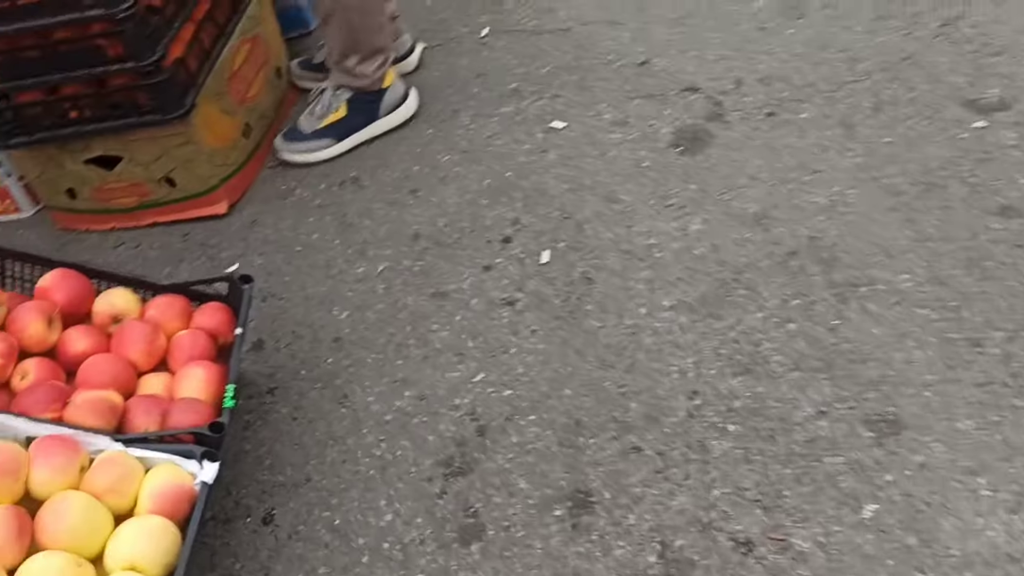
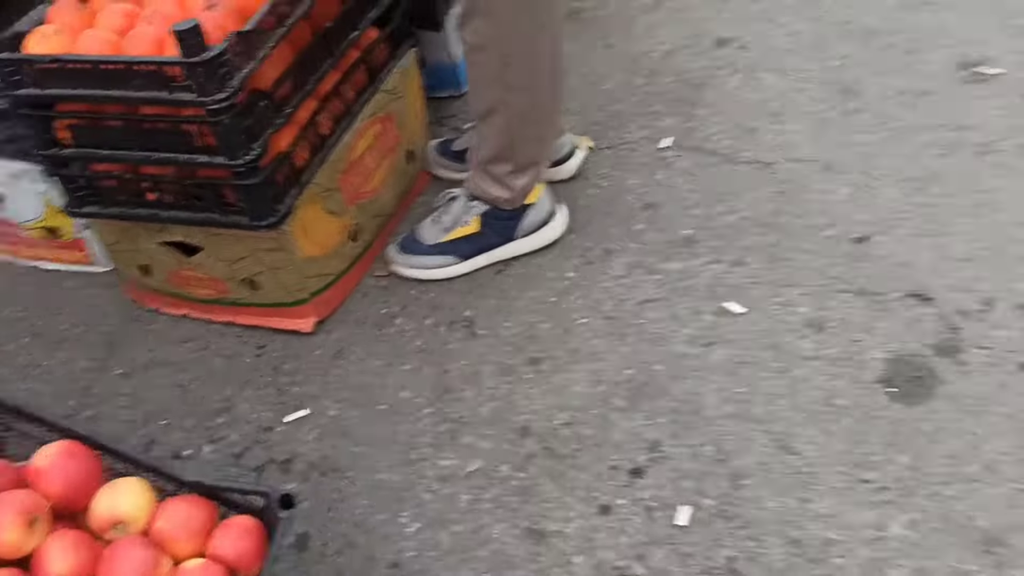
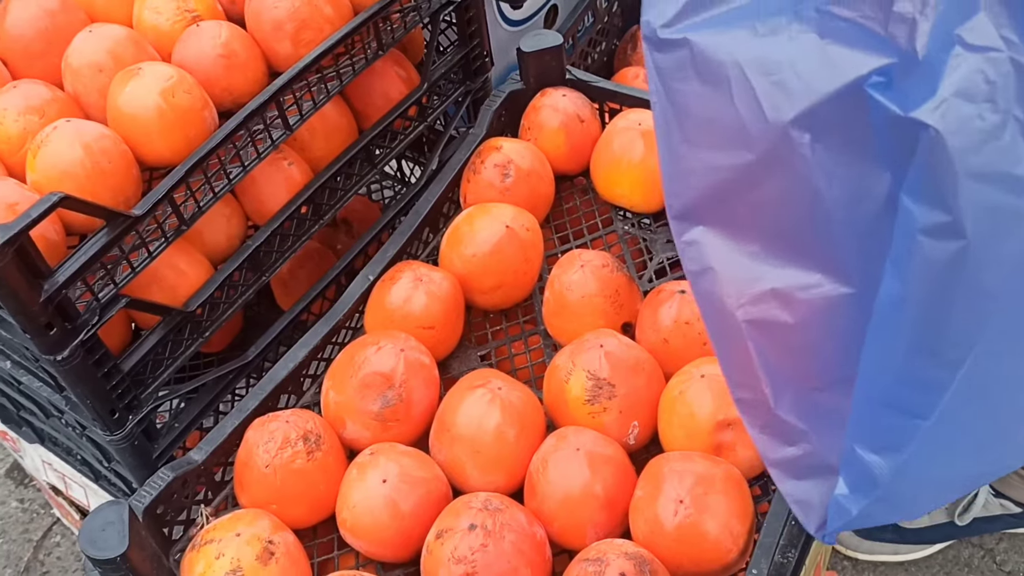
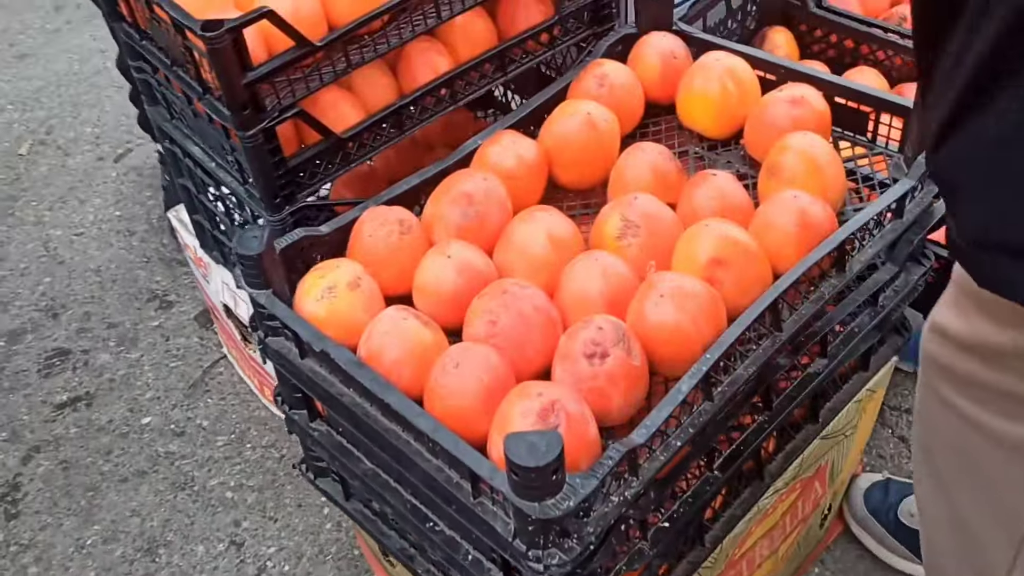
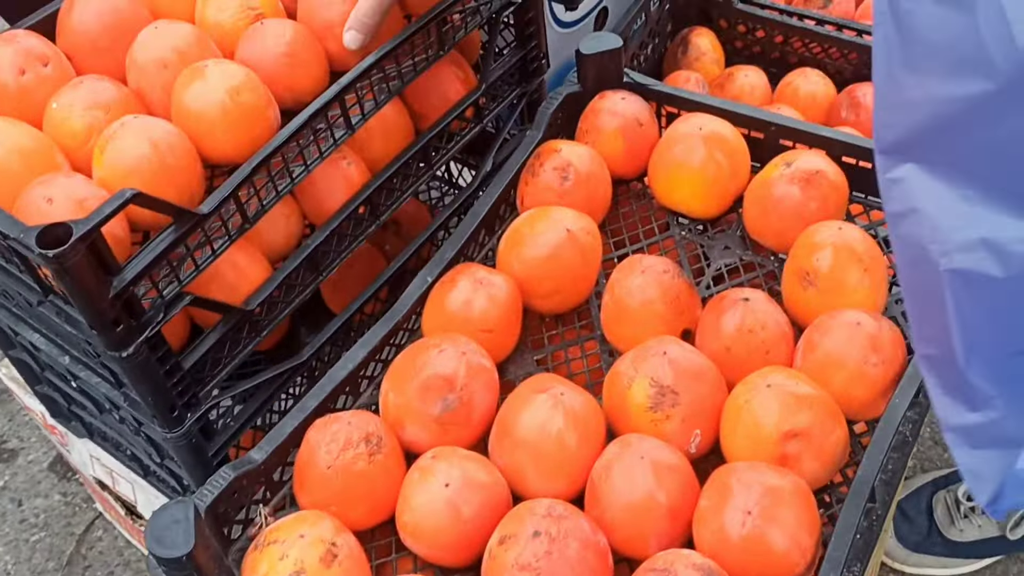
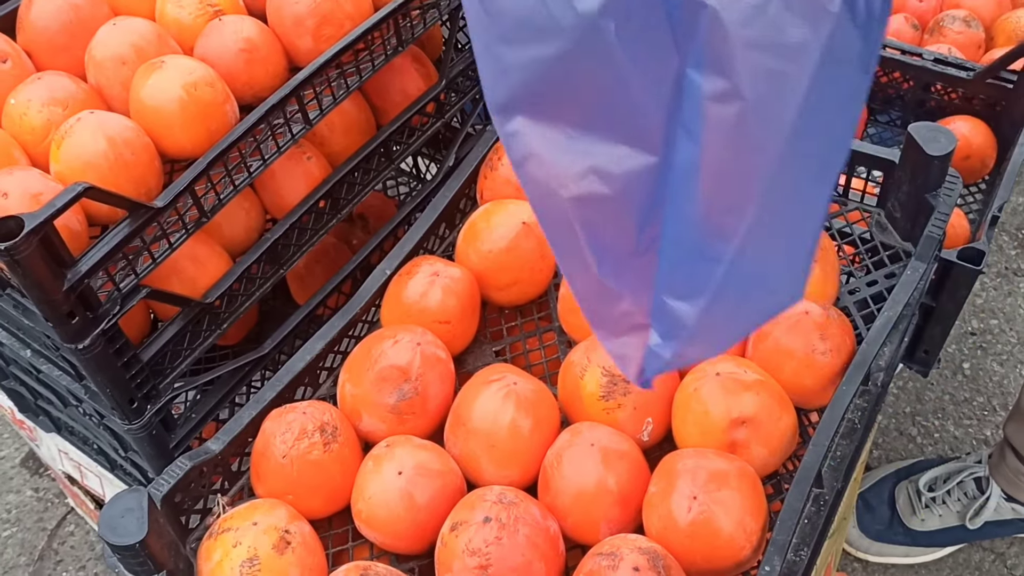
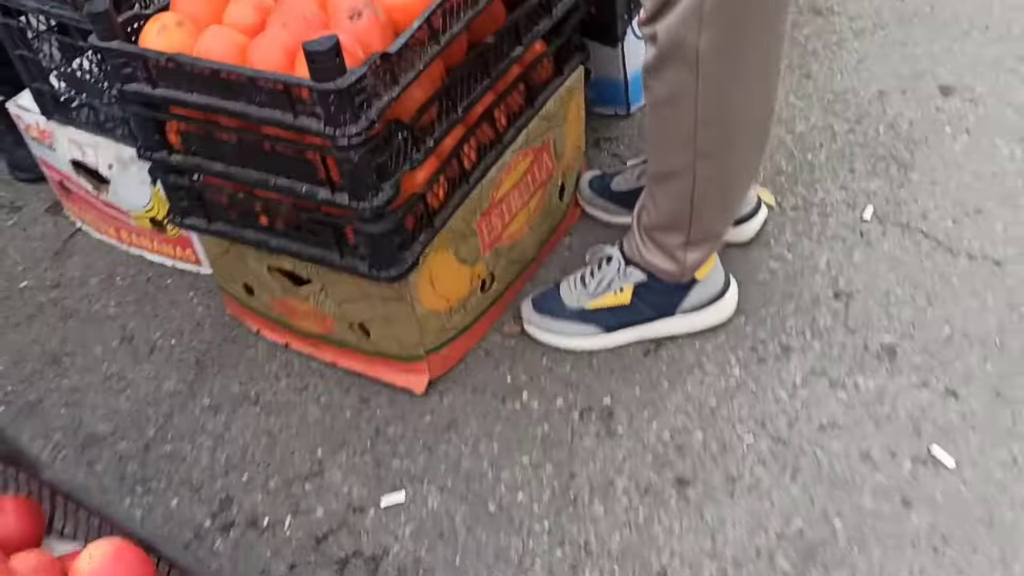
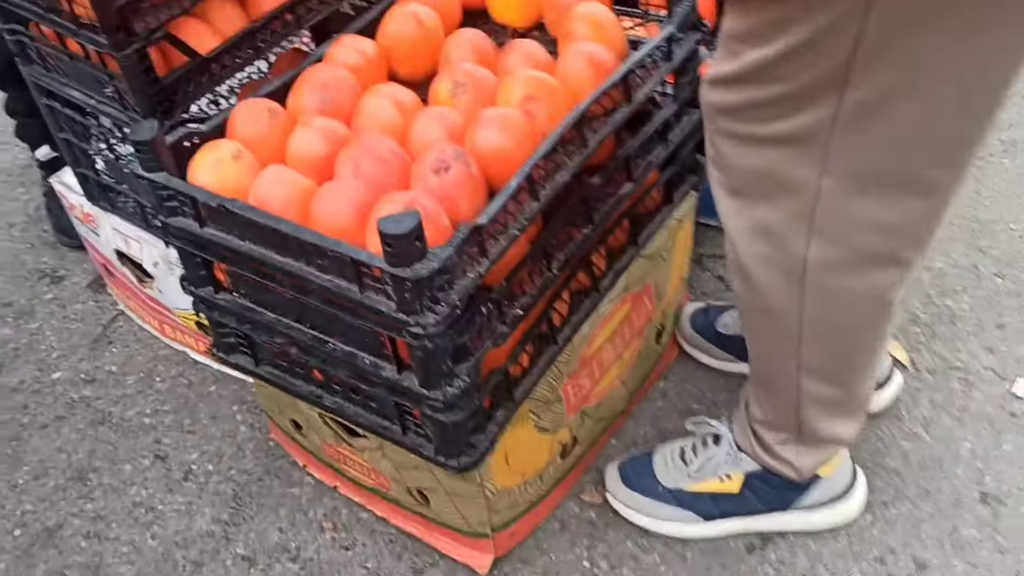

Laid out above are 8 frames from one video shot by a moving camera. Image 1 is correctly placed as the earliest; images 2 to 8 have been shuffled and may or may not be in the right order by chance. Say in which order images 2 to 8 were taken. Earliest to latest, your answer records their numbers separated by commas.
2, 7, 8, 4, 5, 3, 6
